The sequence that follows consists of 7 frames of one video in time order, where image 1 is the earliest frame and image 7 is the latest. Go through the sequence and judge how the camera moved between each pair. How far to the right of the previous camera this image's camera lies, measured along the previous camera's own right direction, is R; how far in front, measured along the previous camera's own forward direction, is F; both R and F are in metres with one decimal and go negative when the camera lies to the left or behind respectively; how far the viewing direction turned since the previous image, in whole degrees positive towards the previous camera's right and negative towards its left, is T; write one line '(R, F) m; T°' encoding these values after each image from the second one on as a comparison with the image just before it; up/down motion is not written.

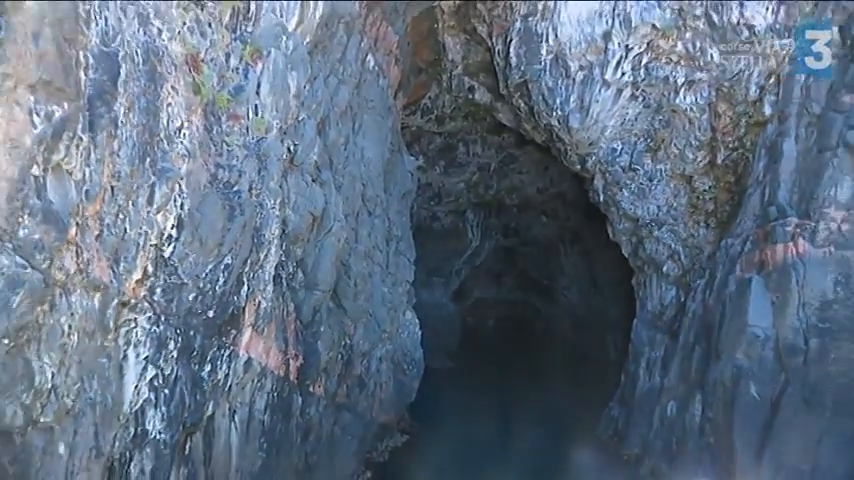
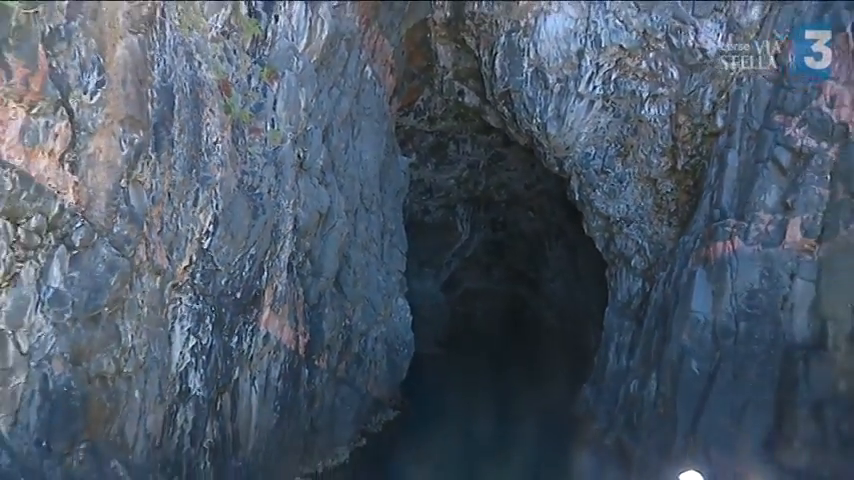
(0.0, -1.0) m; +1°
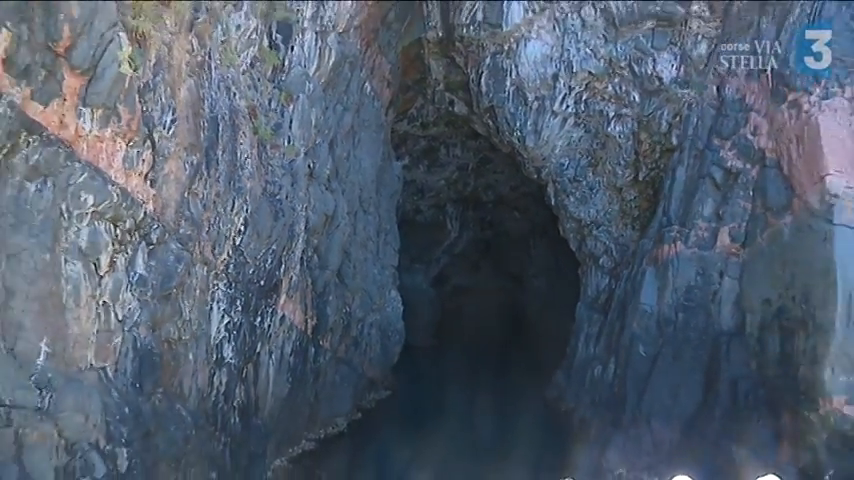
(0.0, -1.3) m; +1°
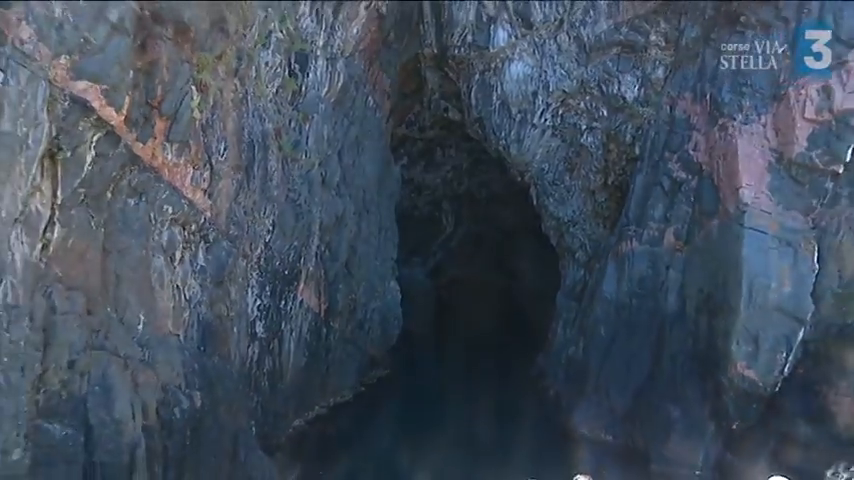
(+0.1, -1.5) m; 0°
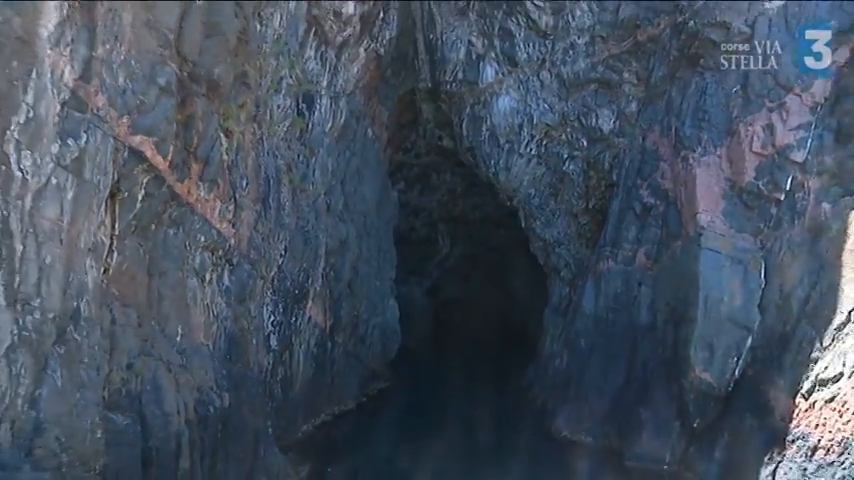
(0.0, -1.0) m; 0°
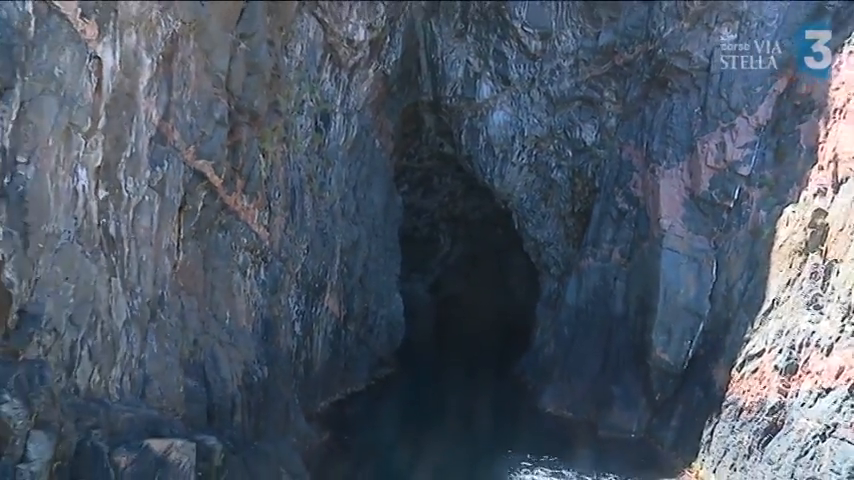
(0.0, -1.5) m; 0°
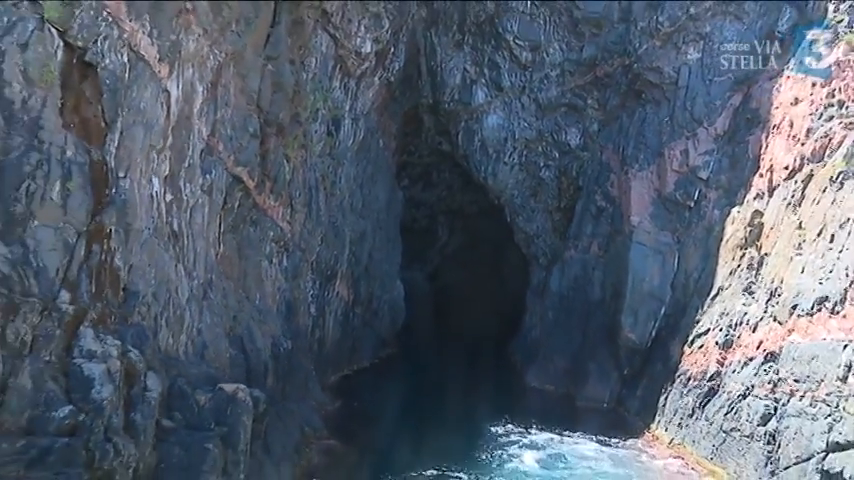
(0.0, -1.4) m; 0°
